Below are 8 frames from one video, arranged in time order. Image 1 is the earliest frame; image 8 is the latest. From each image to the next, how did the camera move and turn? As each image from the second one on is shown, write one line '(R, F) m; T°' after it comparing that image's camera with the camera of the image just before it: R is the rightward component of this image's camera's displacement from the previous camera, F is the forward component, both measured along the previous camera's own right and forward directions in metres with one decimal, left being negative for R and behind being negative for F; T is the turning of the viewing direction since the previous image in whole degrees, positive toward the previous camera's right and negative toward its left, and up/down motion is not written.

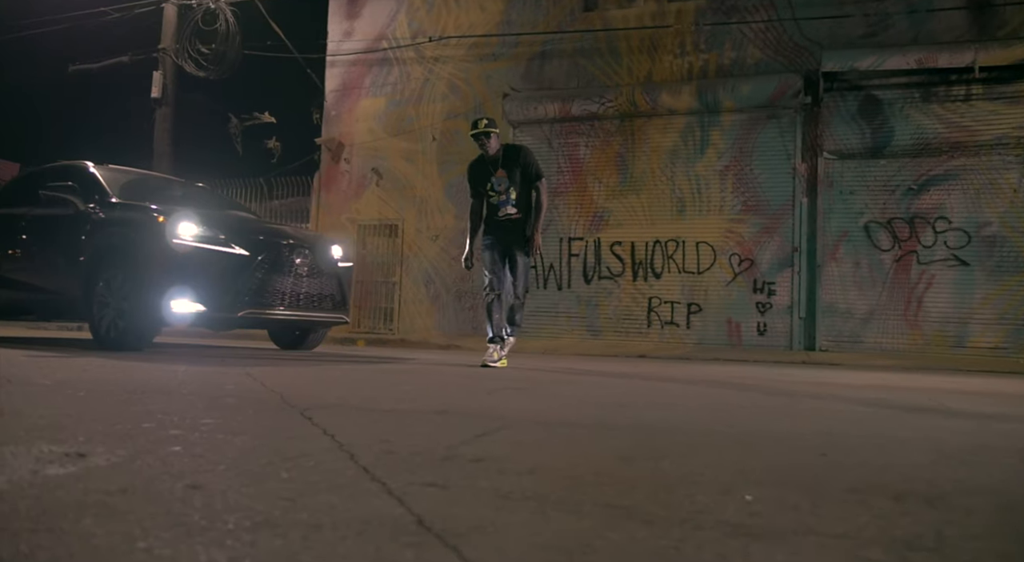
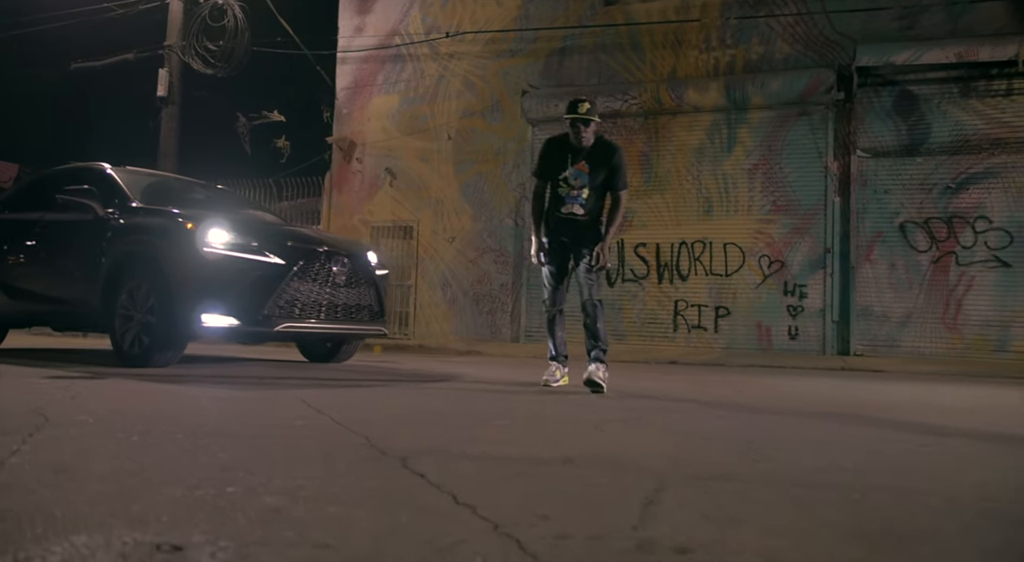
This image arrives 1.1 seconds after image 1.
(-0.4, +0.4) m; 0°
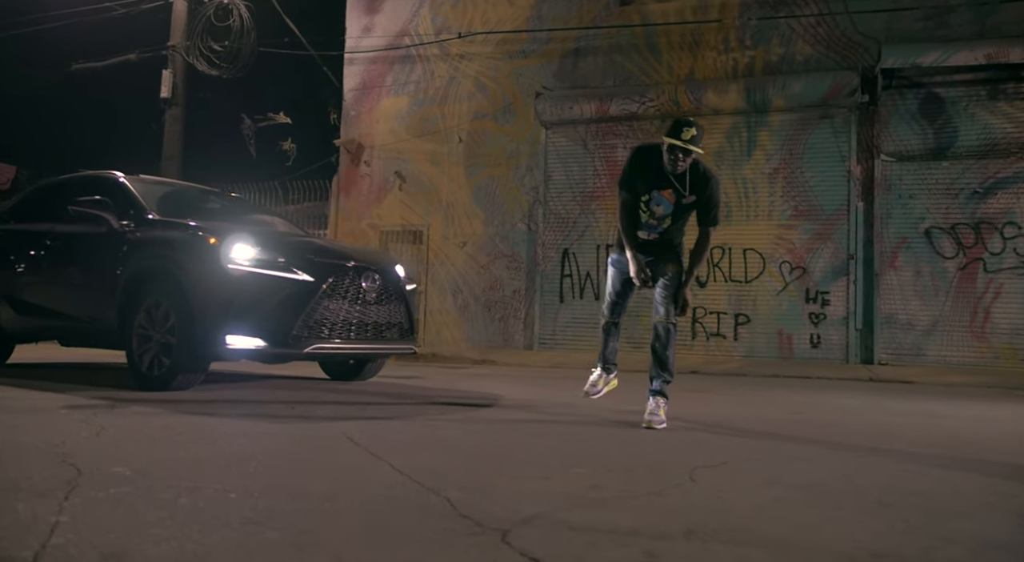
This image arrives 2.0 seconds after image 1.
(-0.3, +0.3) m; 0°
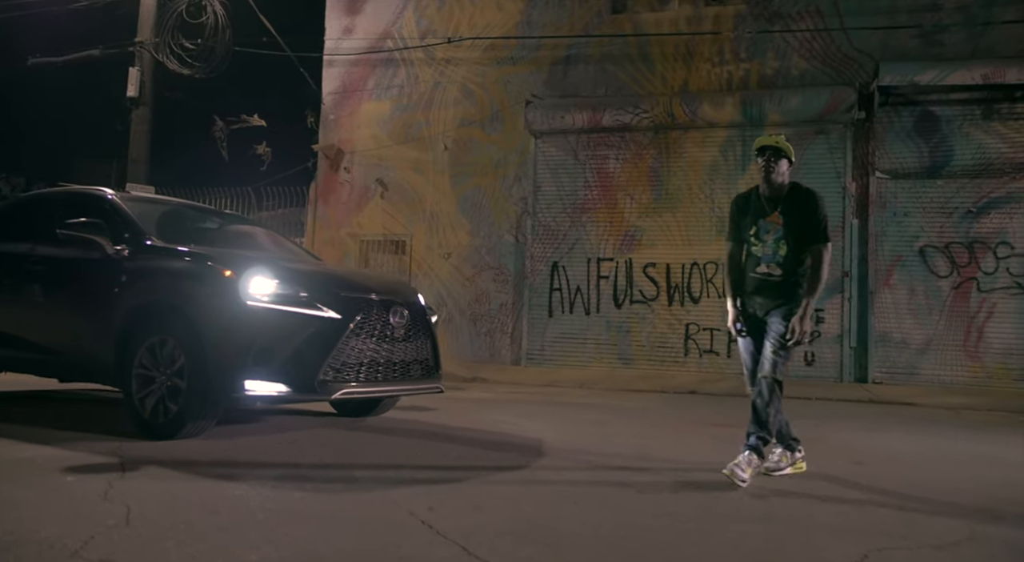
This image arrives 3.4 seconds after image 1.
(-0.5, +0.4) m; +3°
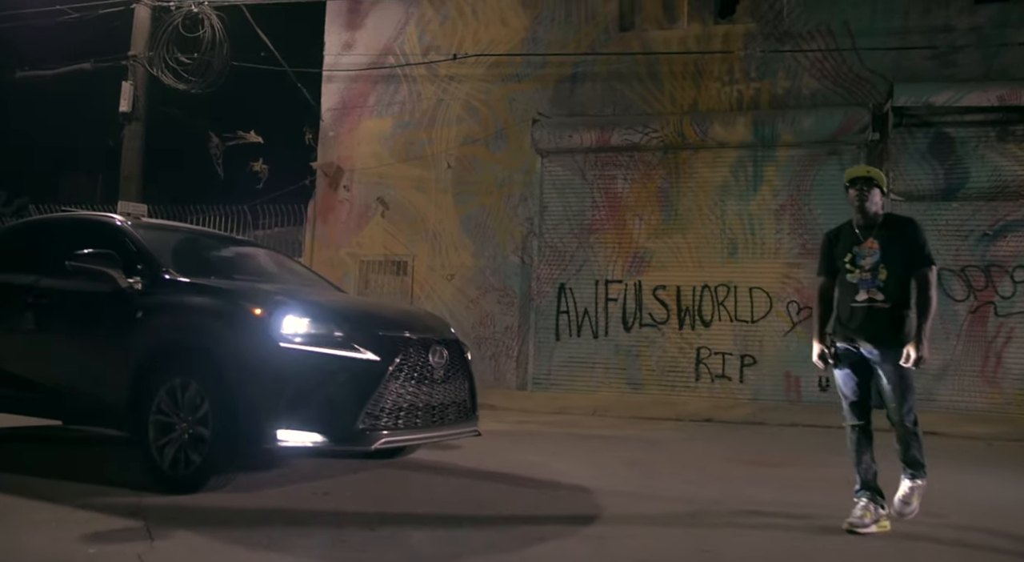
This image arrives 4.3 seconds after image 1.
(-0.3, +0.3) m; +1°
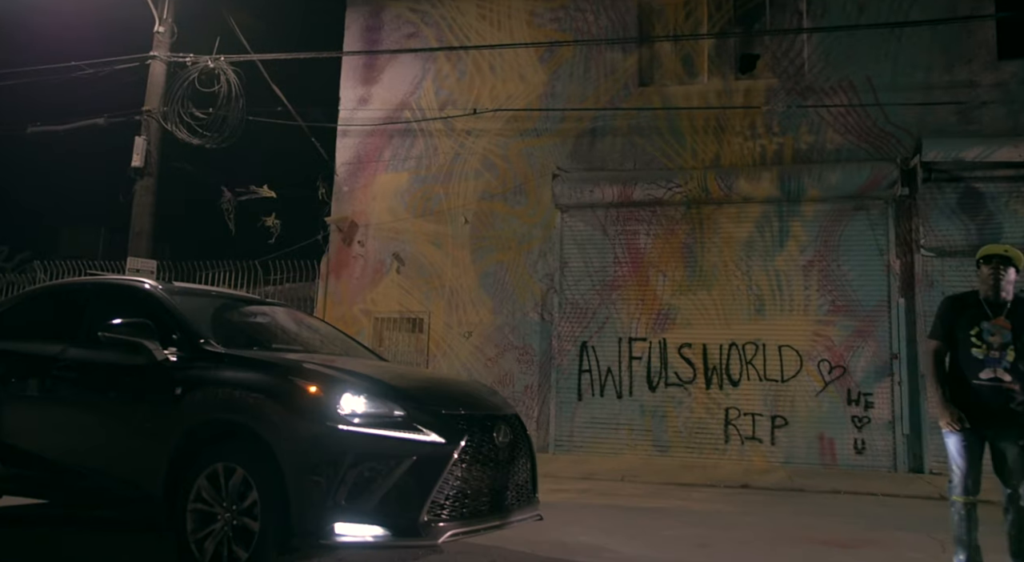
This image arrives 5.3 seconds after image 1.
(-0.4, +0.3) m; 0°
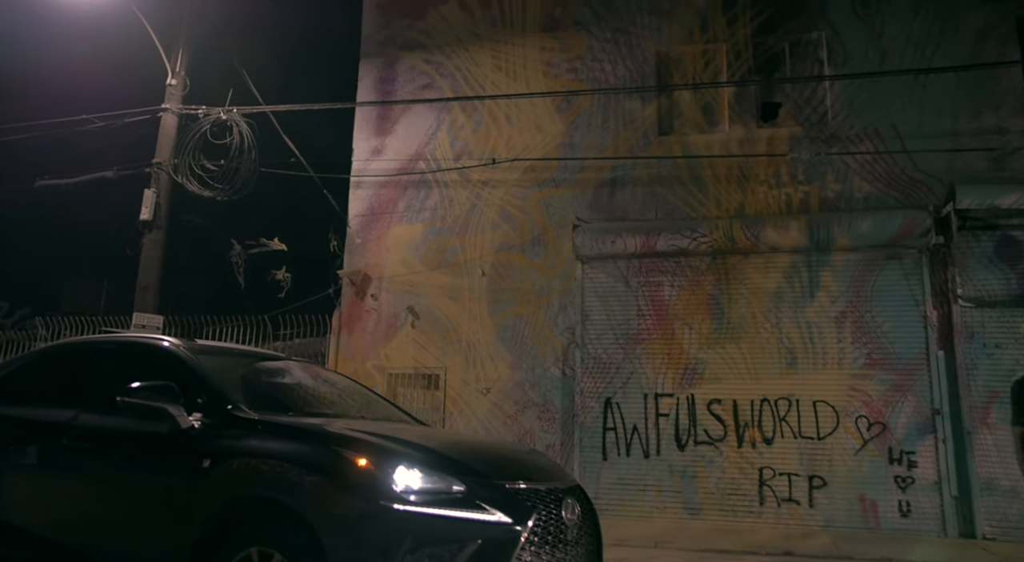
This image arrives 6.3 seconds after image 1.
(-0.3, +0.4) m; 0°
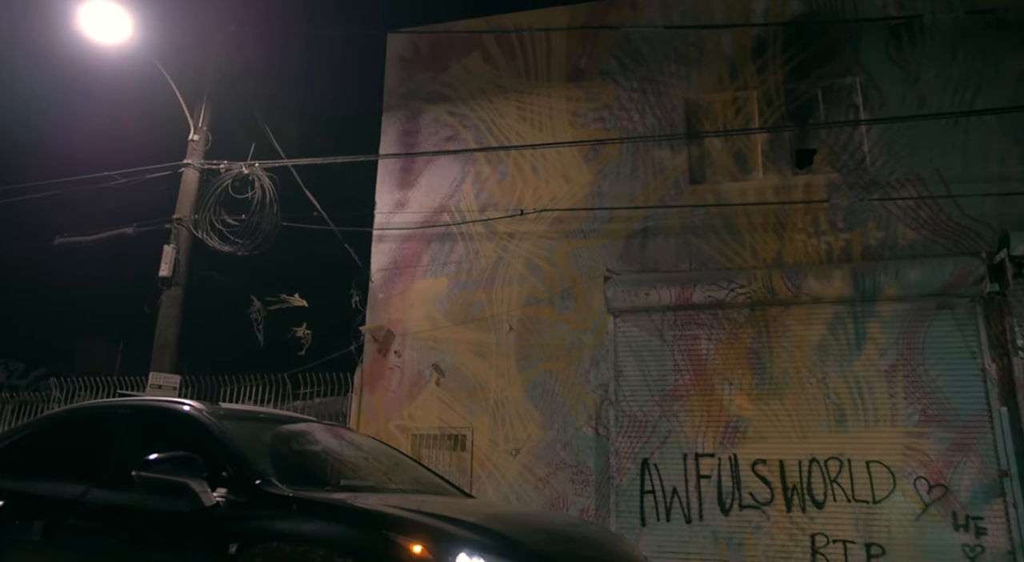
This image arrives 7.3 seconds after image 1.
(-0.2, +0.4) m; -1°
